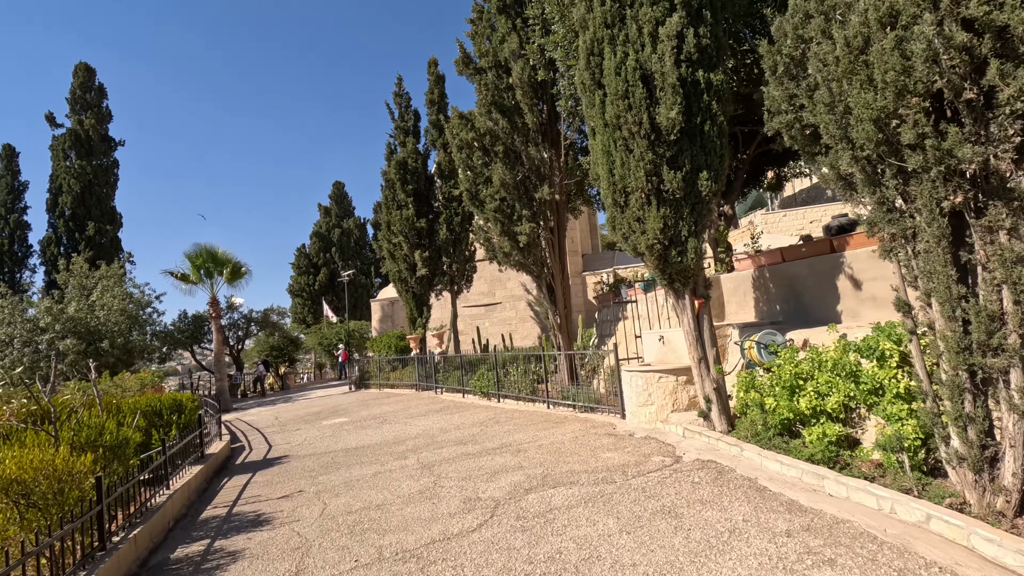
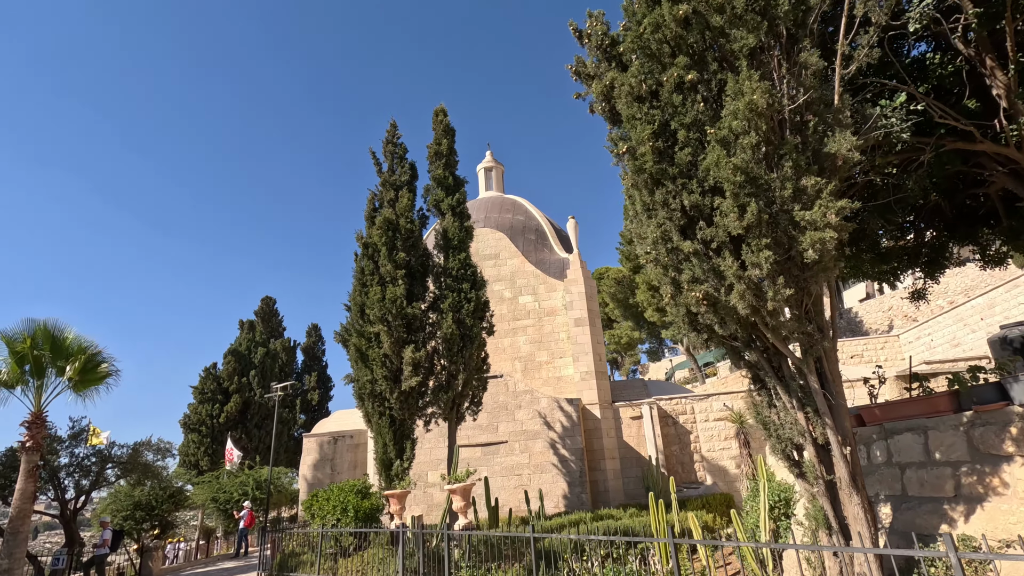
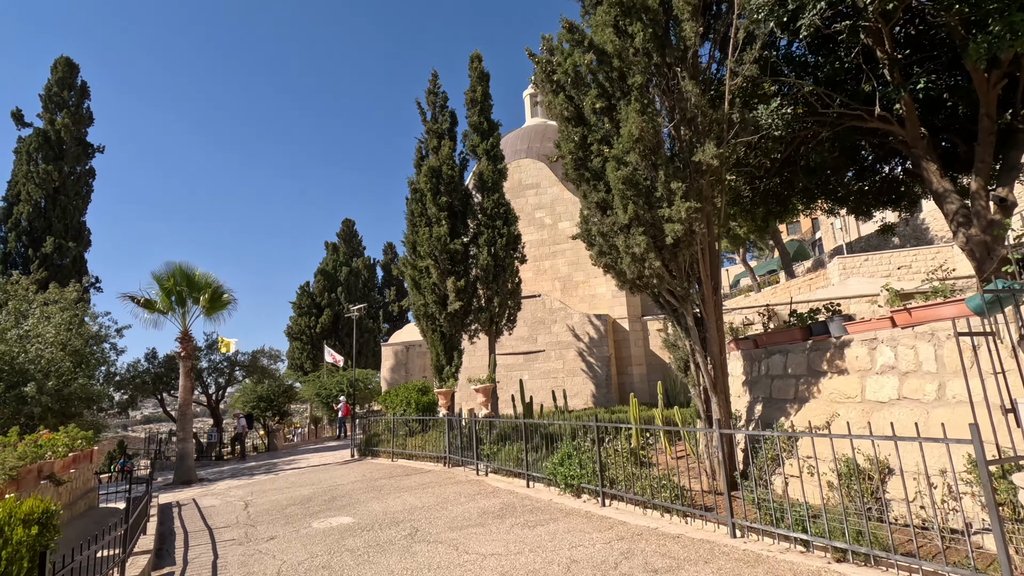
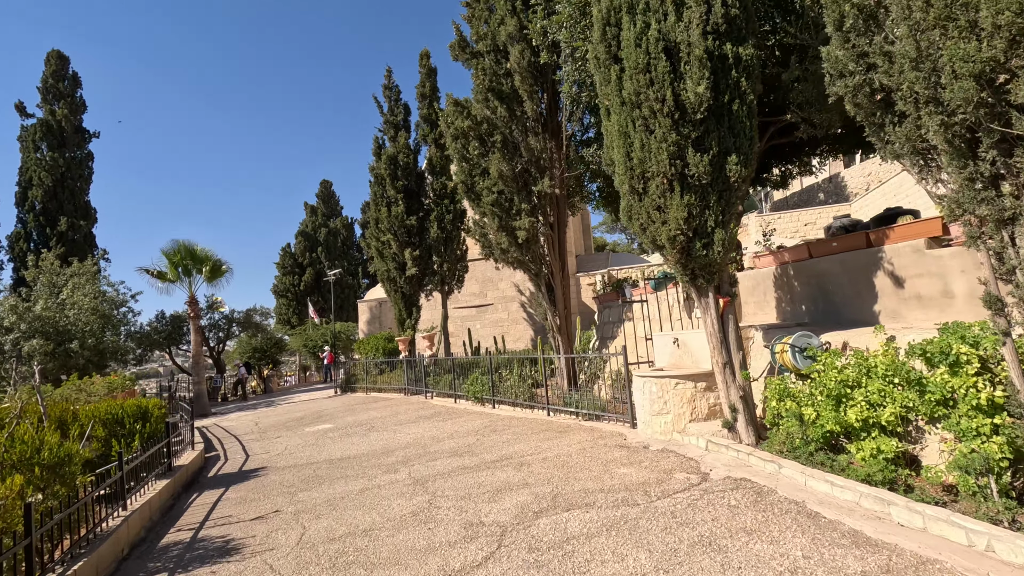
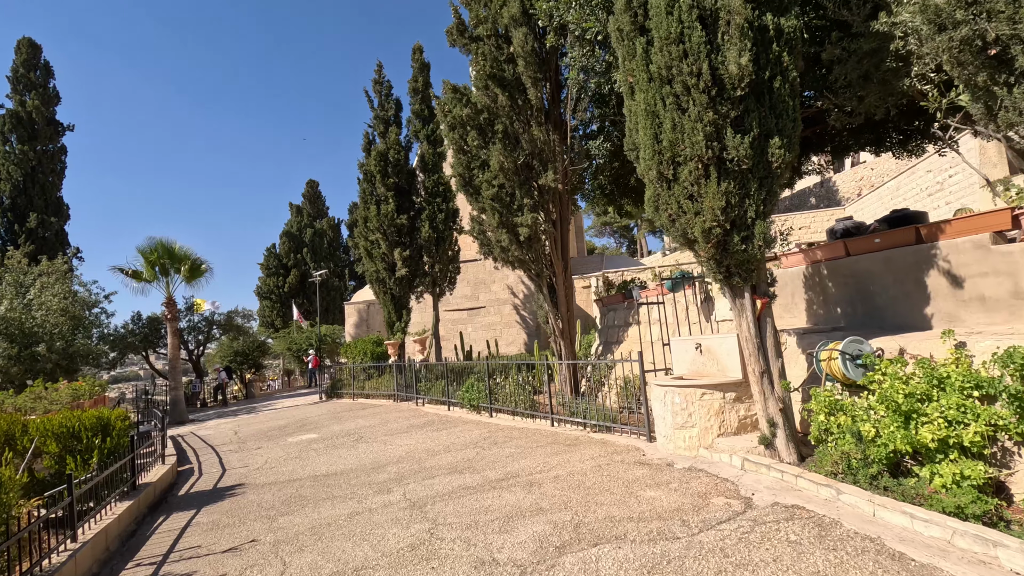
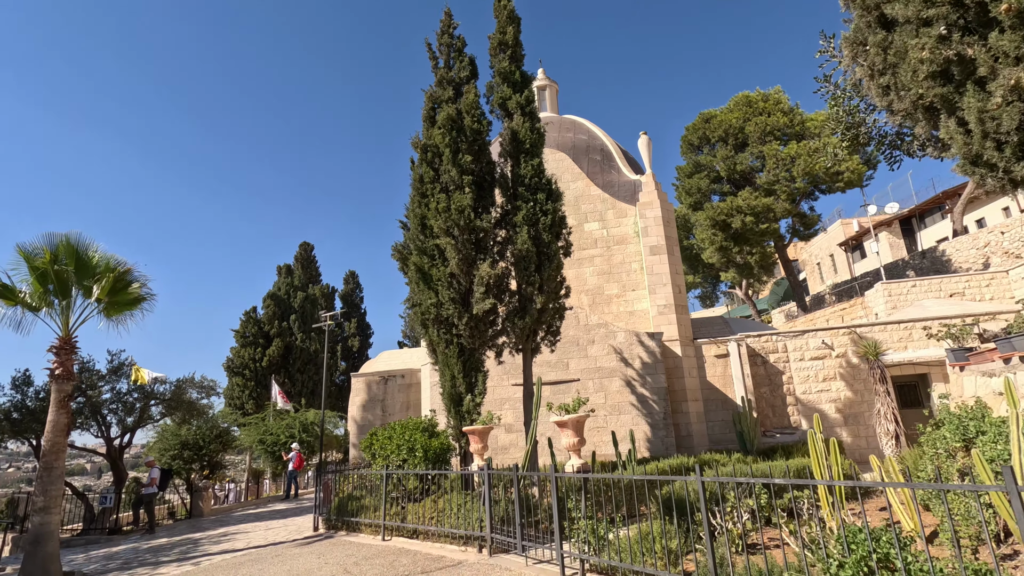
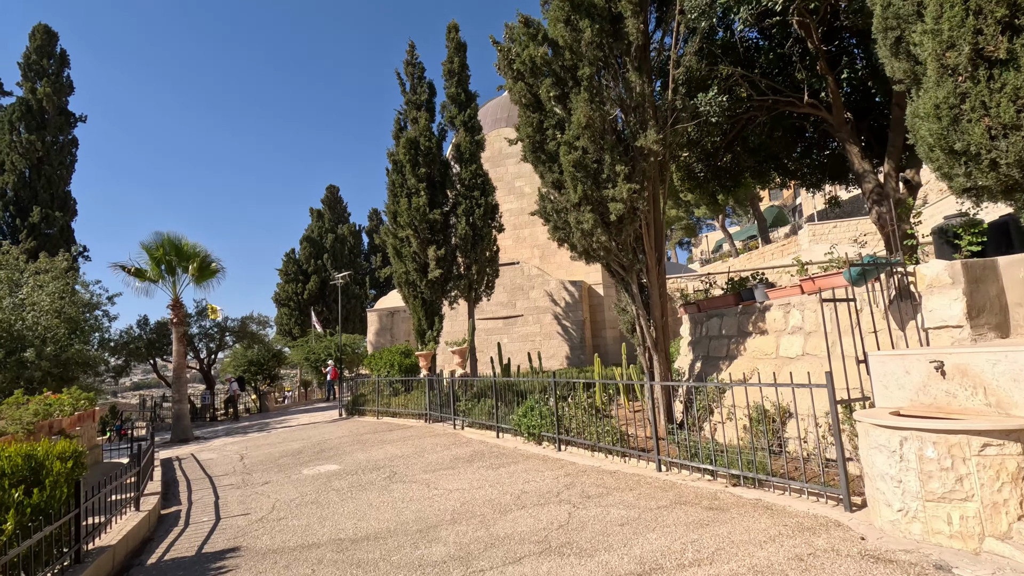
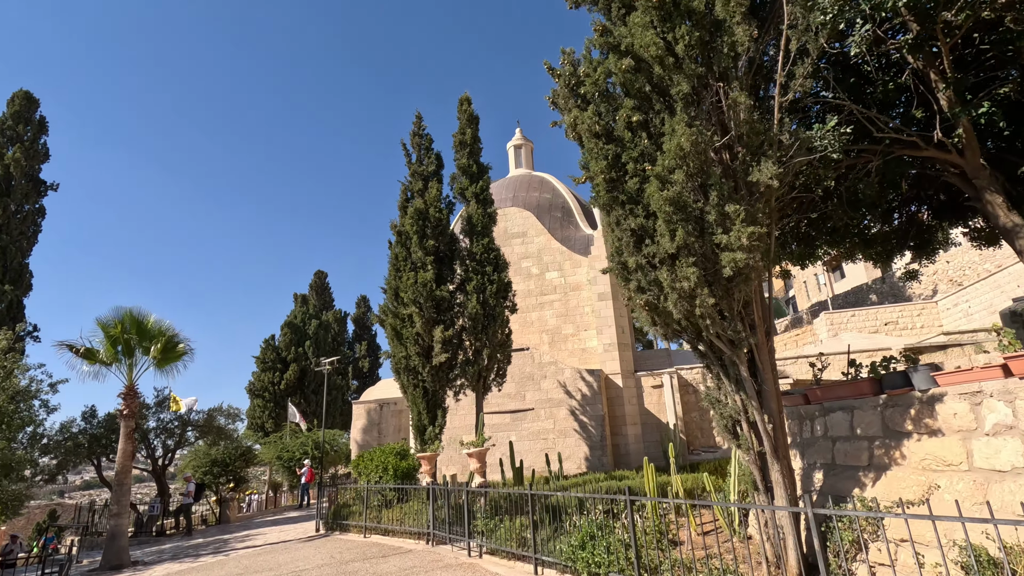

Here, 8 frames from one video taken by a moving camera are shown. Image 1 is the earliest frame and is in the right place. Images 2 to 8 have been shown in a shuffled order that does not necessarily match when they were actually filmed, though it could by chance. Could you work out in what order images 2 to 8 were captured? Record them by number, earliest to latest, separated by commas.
4, 5, 7, 3, 8, 2, 6
